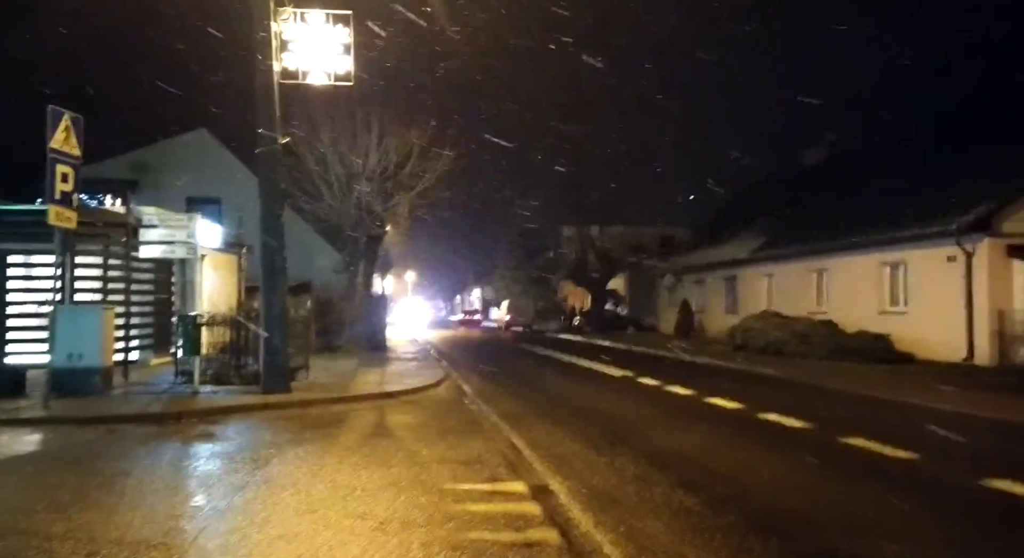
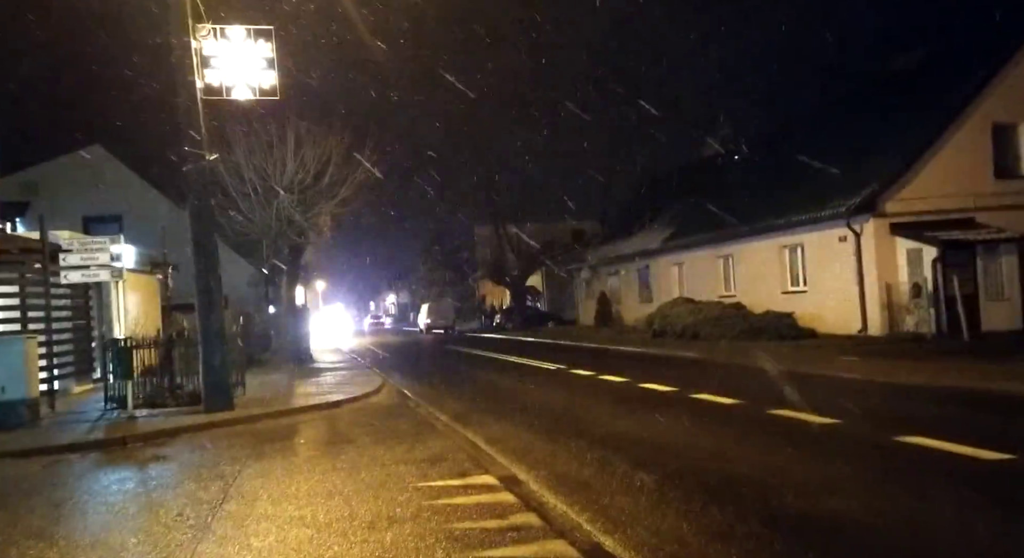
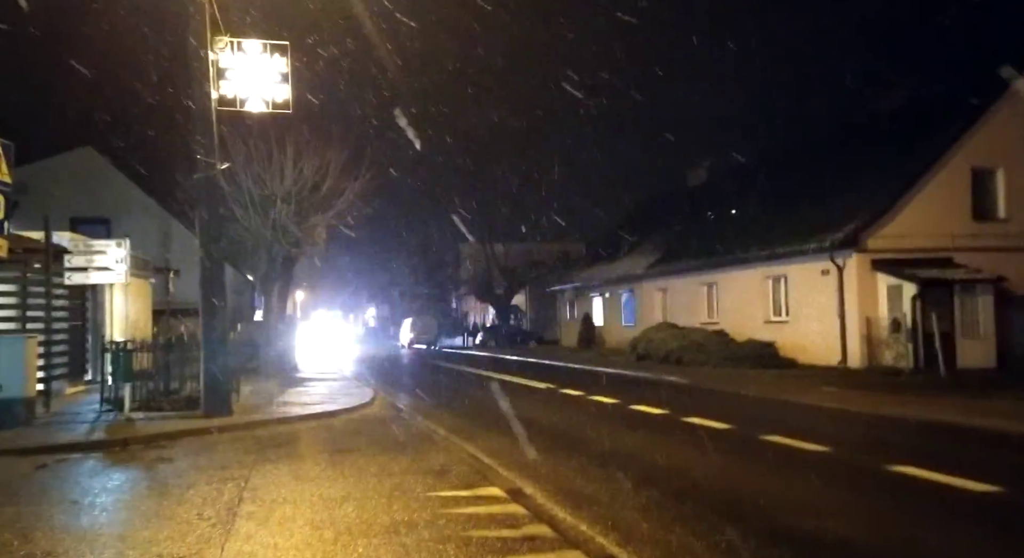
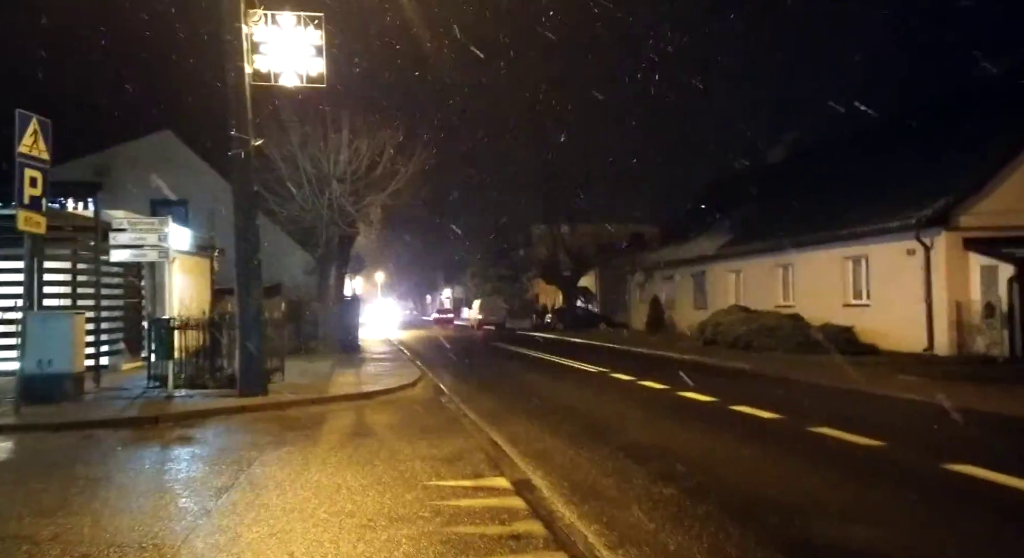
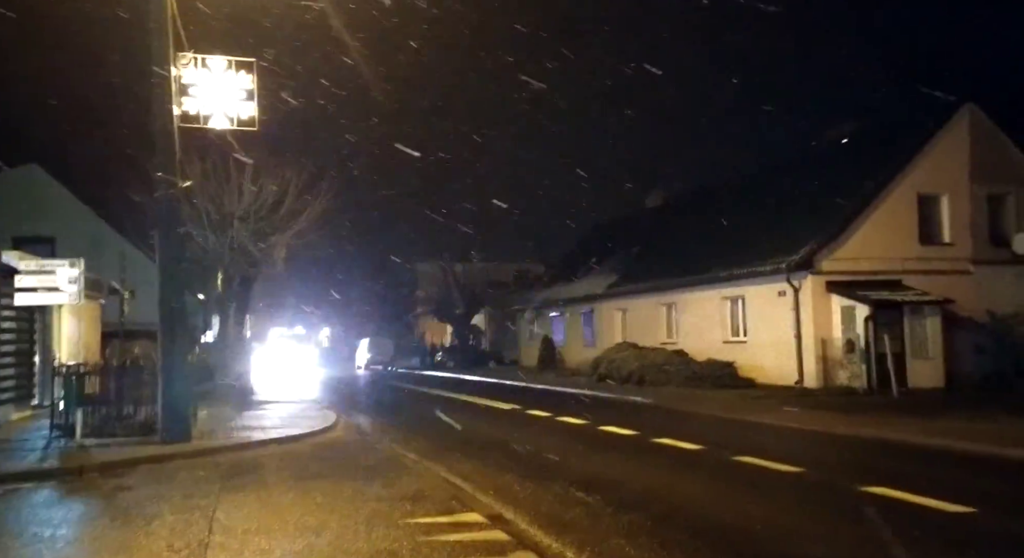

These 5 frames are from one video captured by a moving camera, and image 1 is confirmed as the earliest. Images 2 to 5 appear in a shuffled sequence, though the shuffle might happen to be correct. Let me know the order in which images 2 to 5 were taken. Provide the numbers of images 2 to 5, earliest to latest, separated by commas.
4, 2, 3, 5
